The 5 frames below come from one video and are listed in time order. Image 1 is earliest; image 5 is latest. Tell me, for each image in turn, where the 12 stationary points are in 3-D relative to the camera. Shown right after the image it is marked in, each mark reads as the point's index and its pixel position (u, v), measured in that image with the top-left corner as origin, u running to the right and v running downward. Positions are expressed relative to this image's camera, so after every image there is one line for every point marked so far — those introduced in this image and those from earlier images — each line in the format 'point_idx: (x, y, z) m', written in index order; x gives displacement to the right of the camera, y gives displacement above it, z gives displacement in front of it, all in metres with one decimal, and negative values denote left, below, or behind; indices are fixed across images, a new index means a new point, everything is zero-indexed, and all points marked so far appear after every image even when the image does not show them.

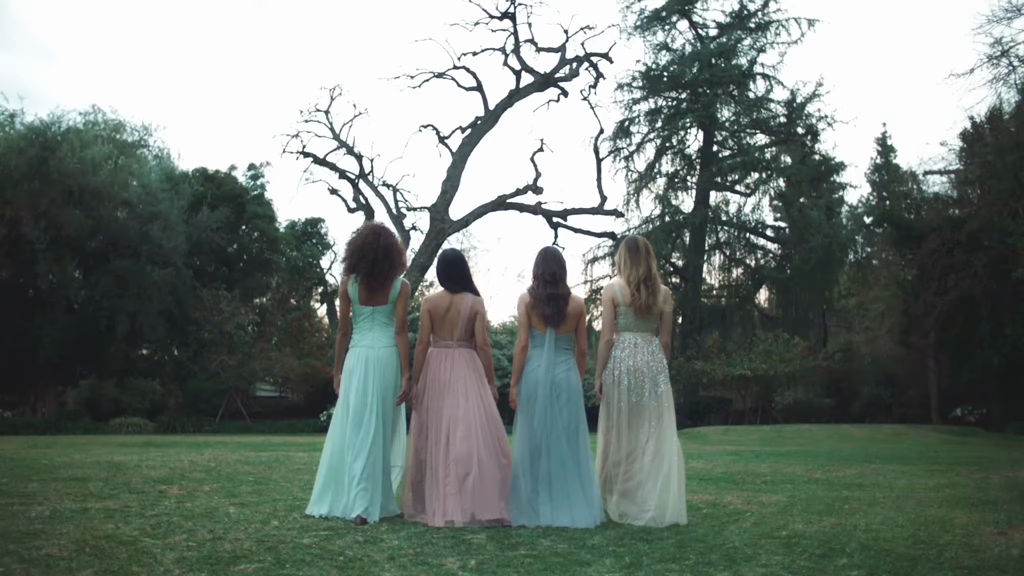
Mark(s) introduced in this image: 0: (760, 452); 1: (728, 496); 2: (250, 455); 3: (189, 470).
0: (+3.6, -2.4, +14.0) m
1: (+1.5, -1.4, +6.7) m
2: (-3.0, -1.9, +11.2) m
3: (-2.7, -1.6, +8.2) m
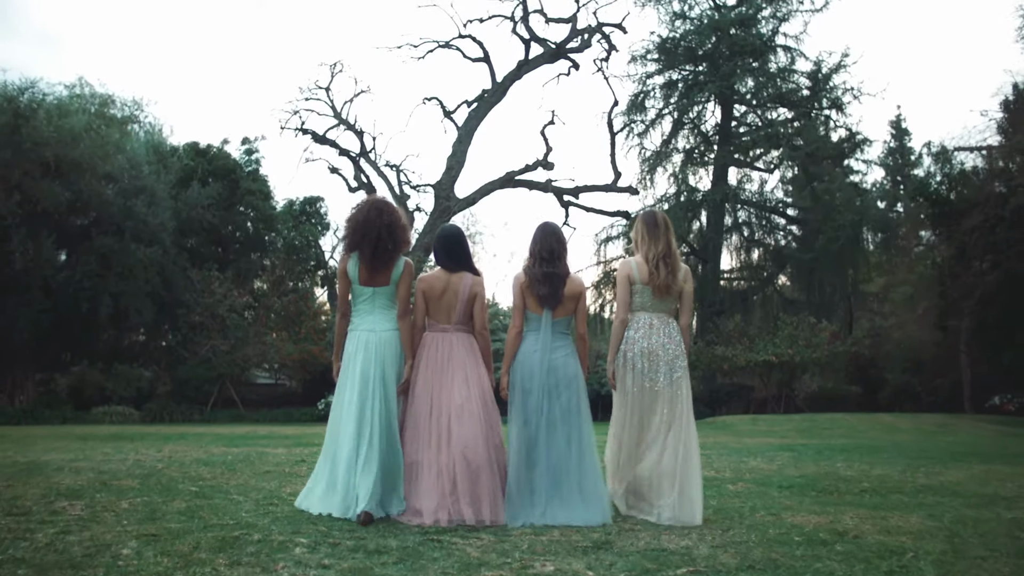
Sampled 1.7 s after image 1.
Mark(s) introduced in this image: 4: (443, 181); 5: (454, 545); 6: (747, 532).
0: (+3.8, -2.0, +12.2) m
1: (+1.7, -1.1, +4.9) m
2: (-2.9, -1.6, +9.4) m
3: (-2.6, -1.2, +6.4) m
4: (-1.3, +2.0, +18.4) m
5: (-0.2, -1.1, +4.1) m
6: (+1.0, -1.1, +4.3) m
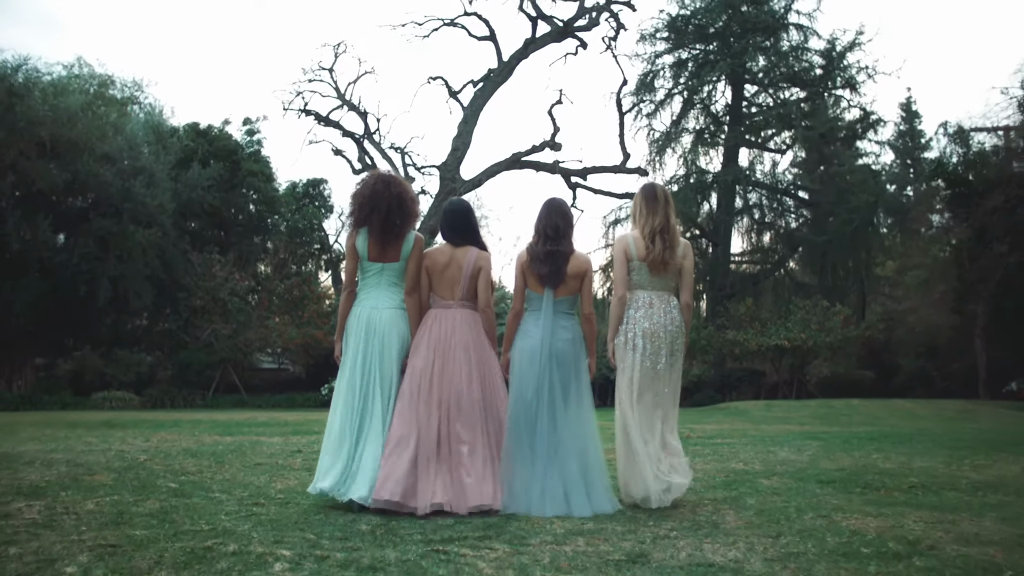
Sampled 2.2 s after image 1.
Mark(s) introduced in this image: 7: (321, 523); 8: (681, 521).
0: (+3.9, -1.7, +11.6) m
1: (+1.7, -1.0, +4.3) m
2: (-2.8, -1.4, +8.8) m
3: (-2.5, -1.1, +5.8) m
4: (-1.2, +2.3, +17.8) m
5: (-0.2, -1.0, +3.5) m
6: (+1.1, -1.0, +3.7) m
7: (-0.8, -1.0, +4.1) m
8: (+0.7, -1.0, +4.2) m
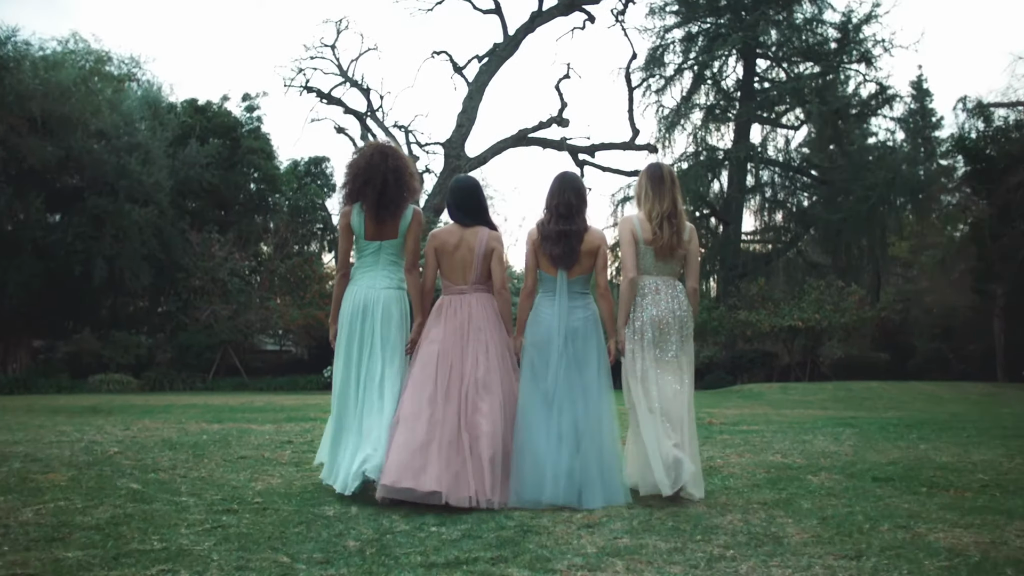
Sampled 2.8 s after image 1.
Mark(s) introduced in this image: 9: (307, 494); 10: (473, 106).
0: (+4.0, -1.5, +10.9) m
1: (+1.8, -0.9, +3.6) m
2: (-2.7, -1.2, +8.1) m
3: (-2.4, -0.9, +5.1) m
4: (-1.0, +2.7, +17.0) m
5: (-0.1, -0.9, +2.8) m
6: (+1.2, -0.9, +3.0) m
7: (-0.7, -0.9, +3.4) m
8: (+0.8, -0.9, +3.5) m
9: (-1.0, -1.0, +4.5) m
10: (-0.8, +3.8, +20.0) m
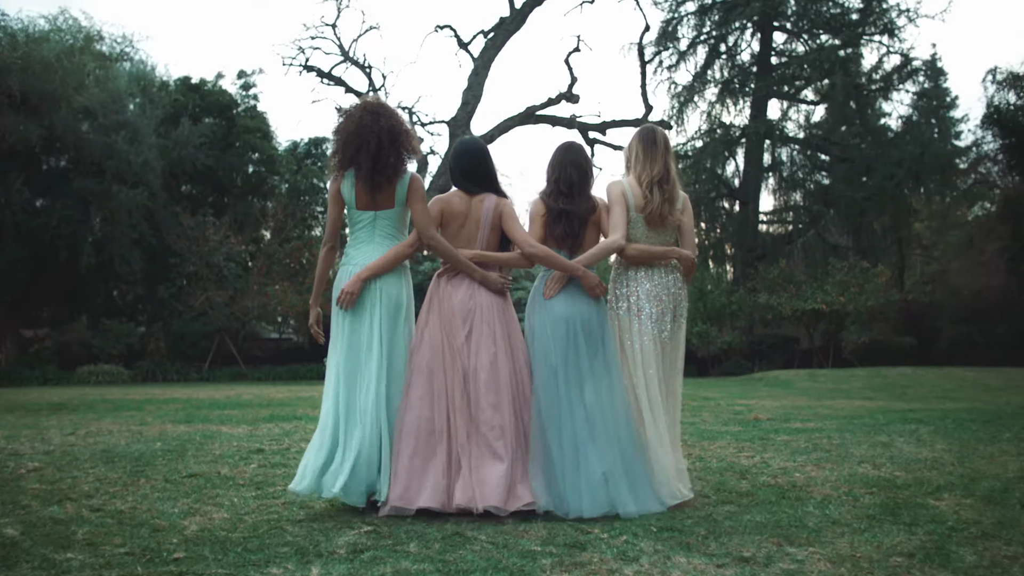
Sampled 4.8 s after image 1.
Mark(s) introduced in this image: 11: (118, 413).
0: (+4.2, -1.2, +9.6) m
1: (+1.9, -0.8, +2.3) m
2: (-2.6, -1.0, +6.9) m
3: (-2.3, -0.8, +3.9) m
4: (-0.9, +3.0, +15.7) m
5: (0.0, -0.8, +1.5) m
6: (+1.3, -0.7, +1.7) m
7: (-0.6, -0.8, +2.1) m
8: (+0.9, -0.8, +2.2) m
9: (-0.9, -0.8, +3.2) m
10: (-0.6, +4.1, +18.6) m
11: (-3.8, -1.2, +9.3) m
